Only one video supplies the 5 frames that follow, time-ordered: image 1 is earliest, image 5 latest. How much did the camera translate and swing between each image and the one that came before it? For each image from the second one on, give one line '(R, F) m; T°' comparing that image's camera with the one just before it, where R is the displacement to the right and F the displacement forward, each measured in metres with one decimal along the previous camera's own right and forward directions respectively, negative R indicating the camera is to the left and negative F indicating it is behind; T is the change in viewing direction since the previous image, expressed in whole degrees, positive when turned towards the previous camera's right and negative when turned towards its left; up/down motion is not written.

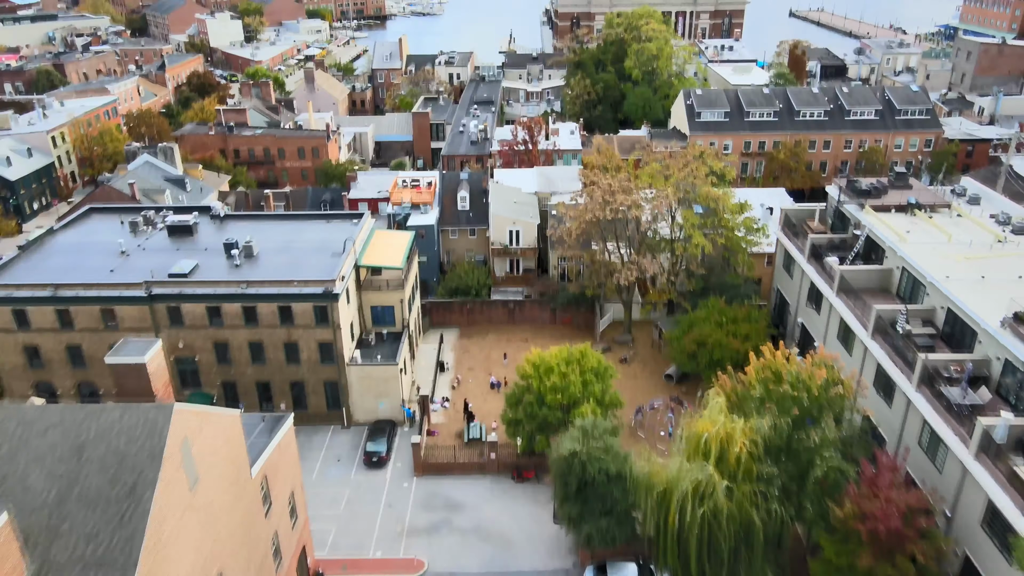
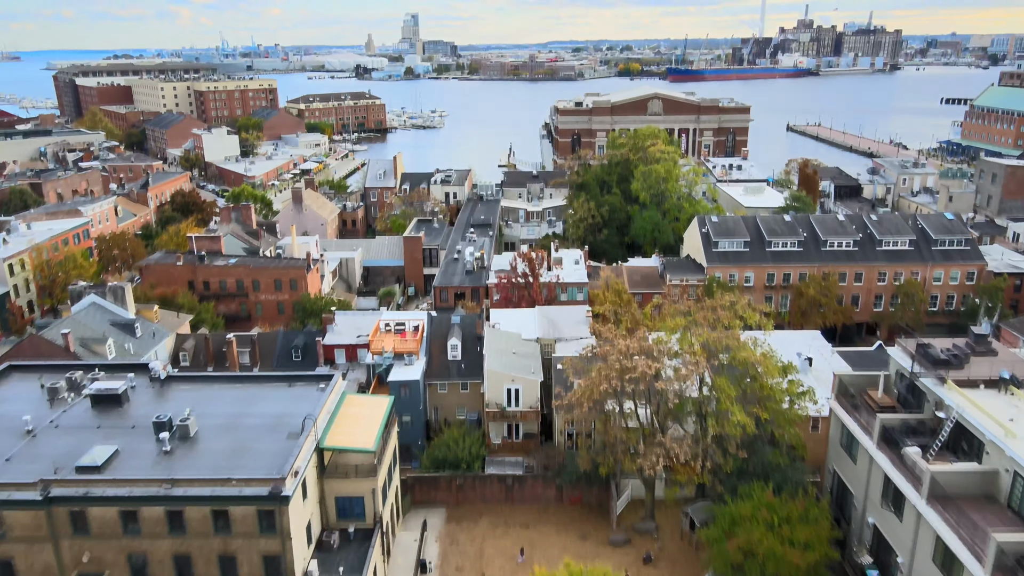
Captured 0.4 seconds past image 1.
(0.0, +3.3) m; 0°
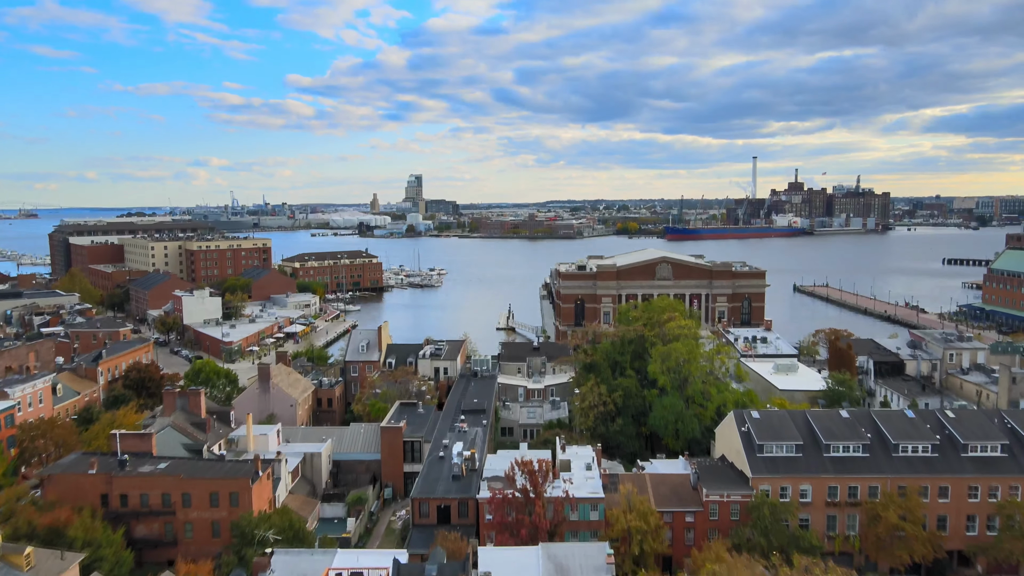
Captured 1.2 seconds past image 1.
(+0.1, +5.0) m; 0°
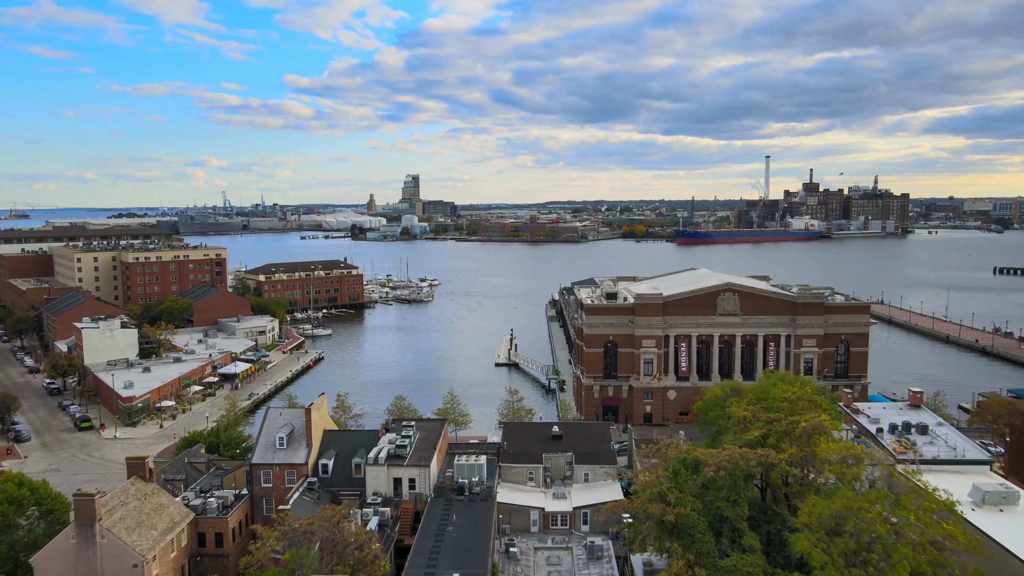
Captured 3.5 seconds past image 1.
(-0.3, +15.4) m; 0°
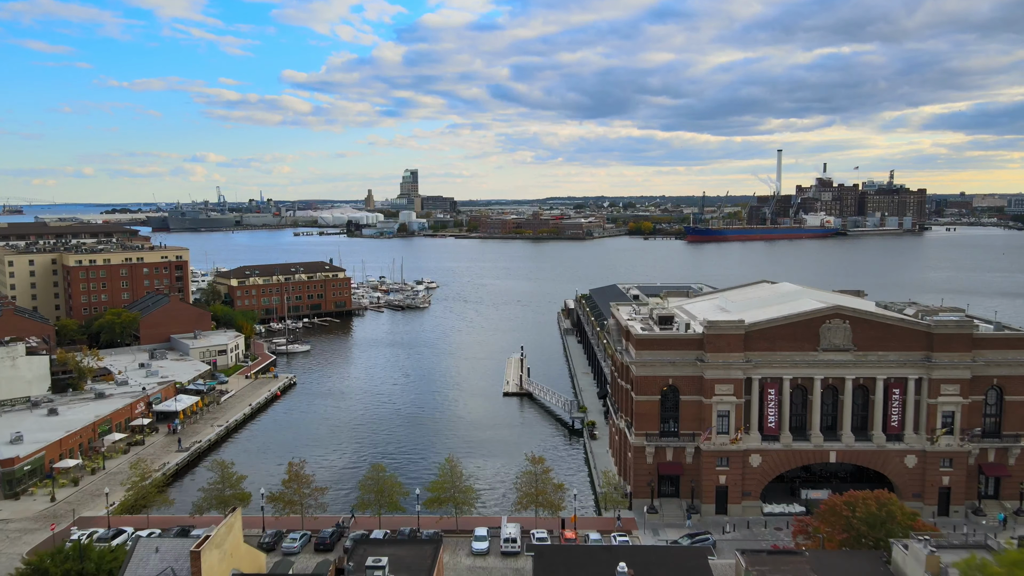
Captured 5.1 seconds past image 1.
(-0.9, +11.1) m; 0°
